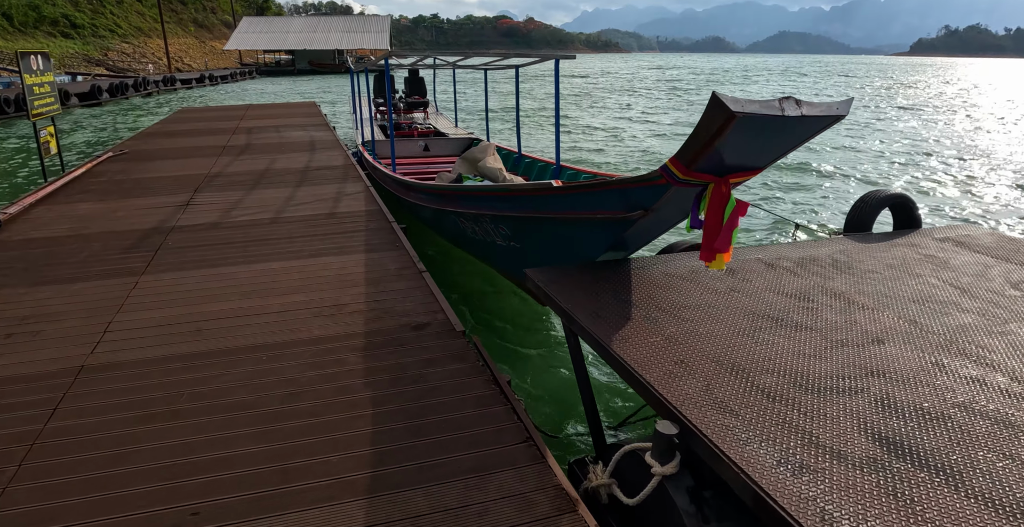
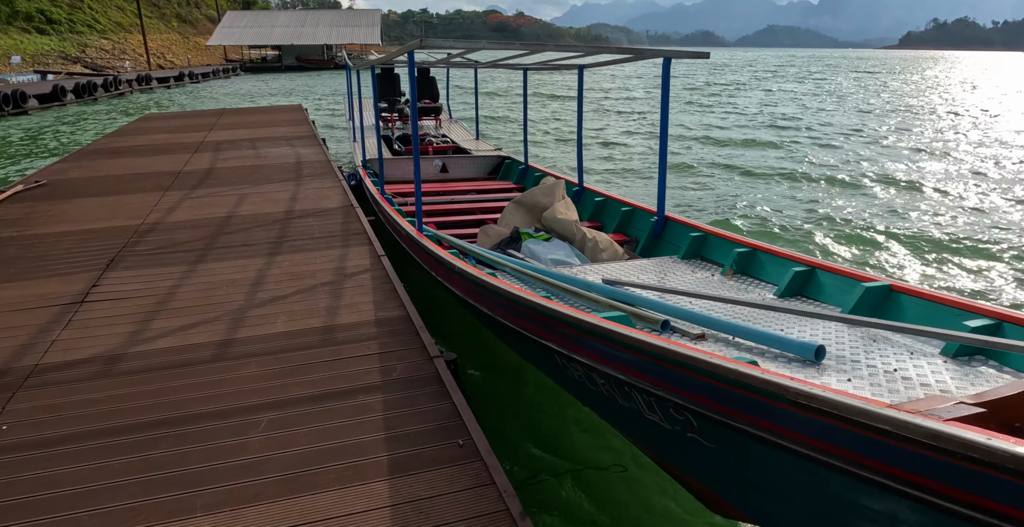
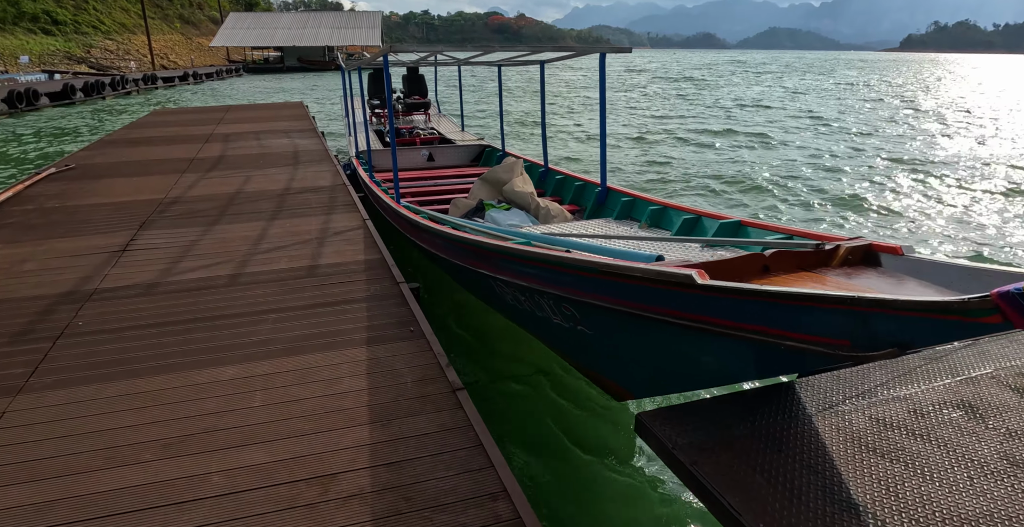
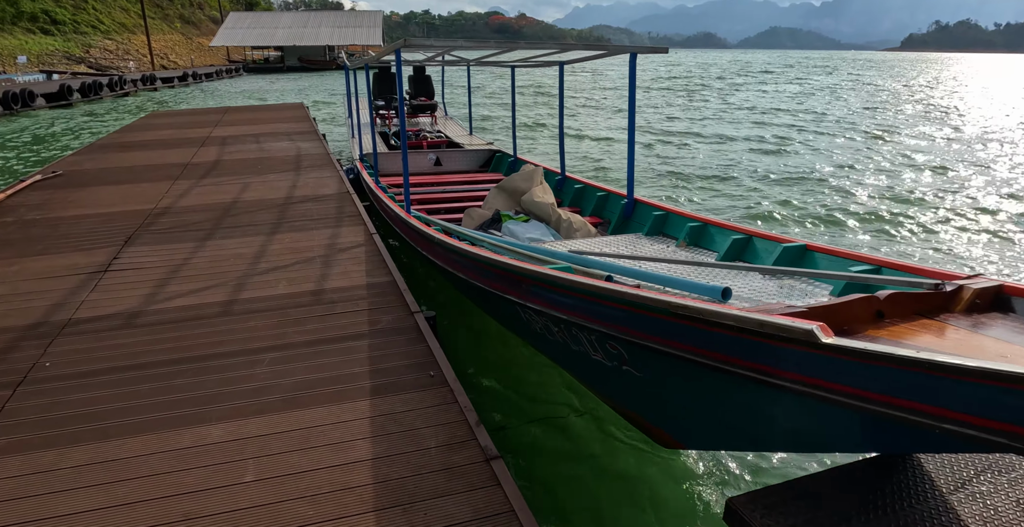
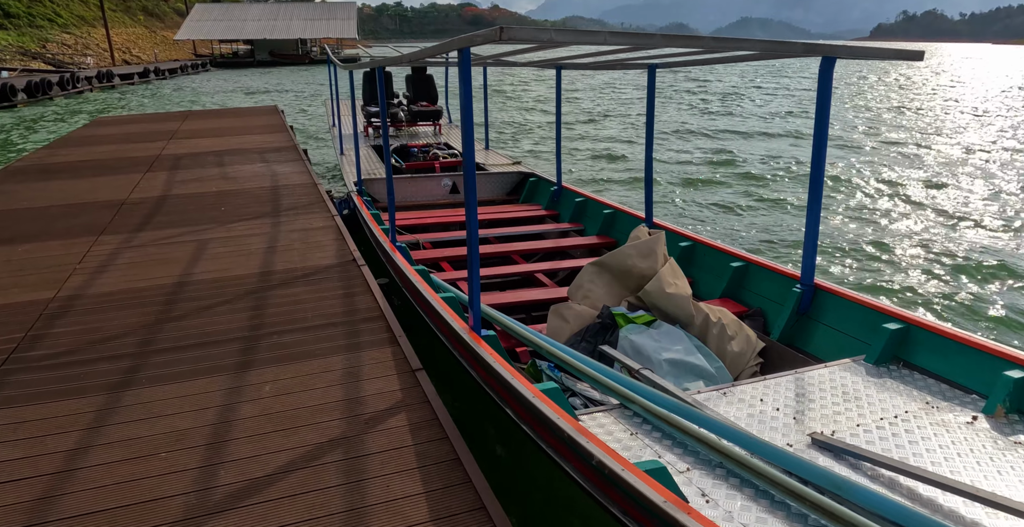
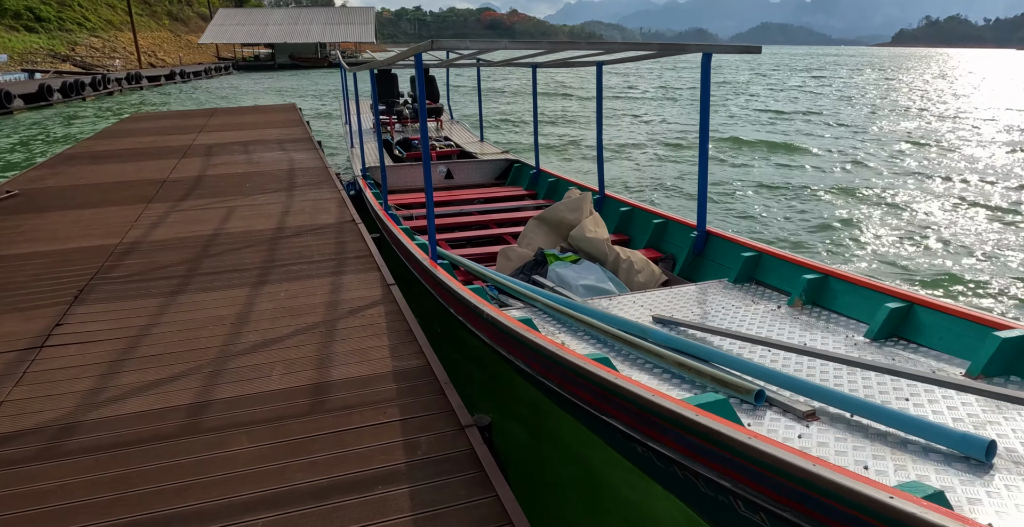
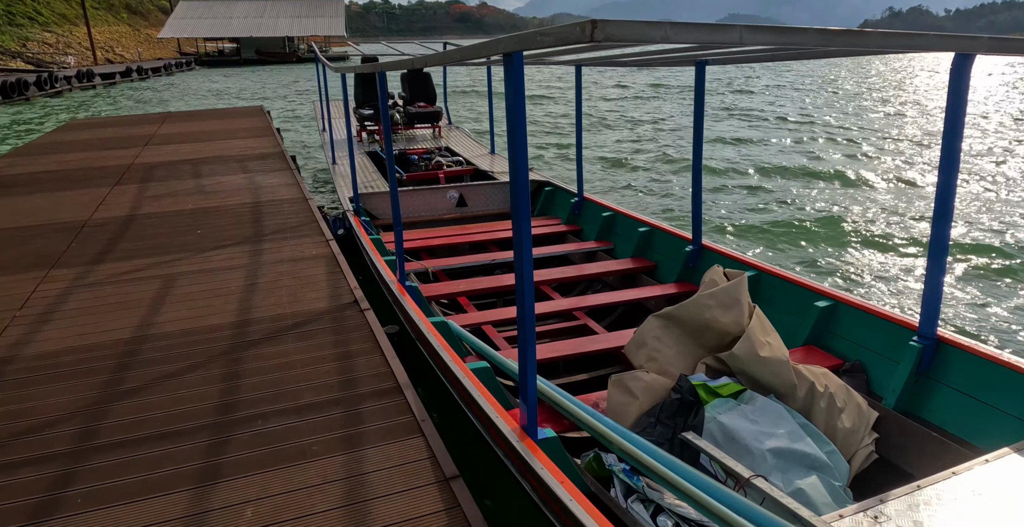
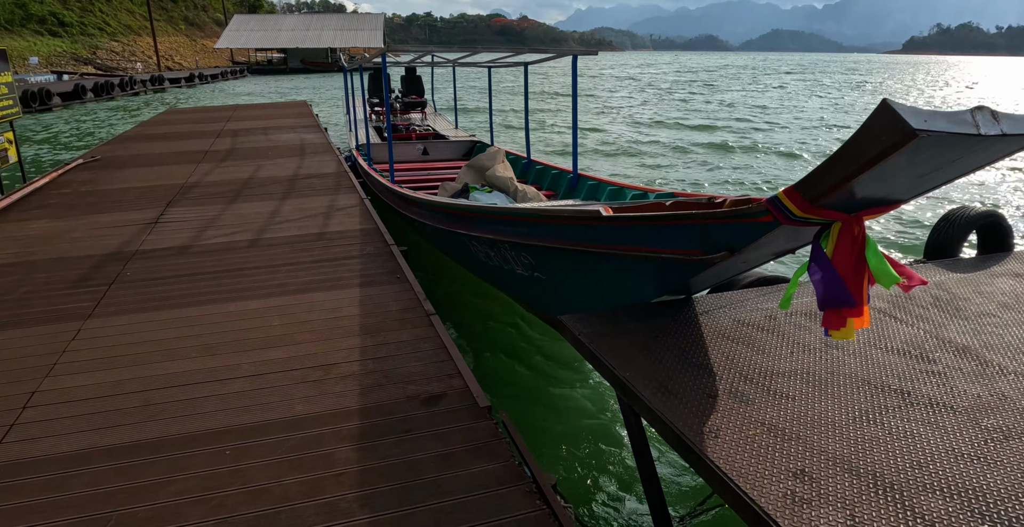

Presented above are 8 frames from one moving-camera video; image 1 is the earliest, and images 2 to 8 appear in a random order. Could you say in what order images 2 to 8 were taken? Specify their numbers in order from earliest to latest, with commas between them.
8, 3, 4, 2, 6, 5, 7
